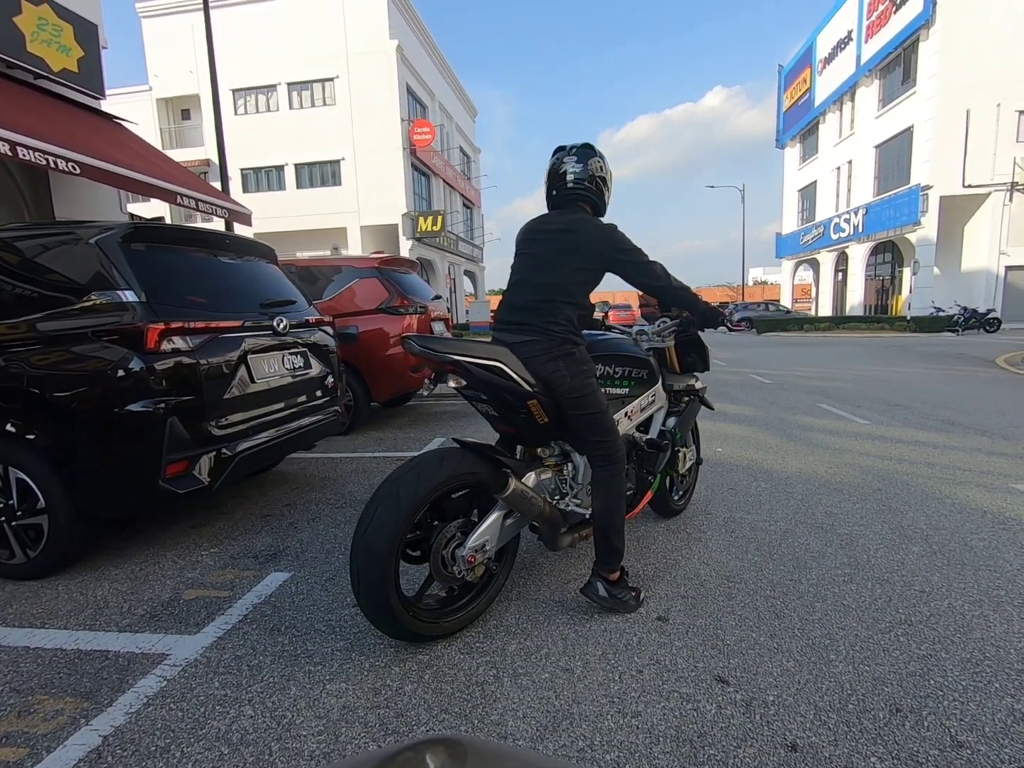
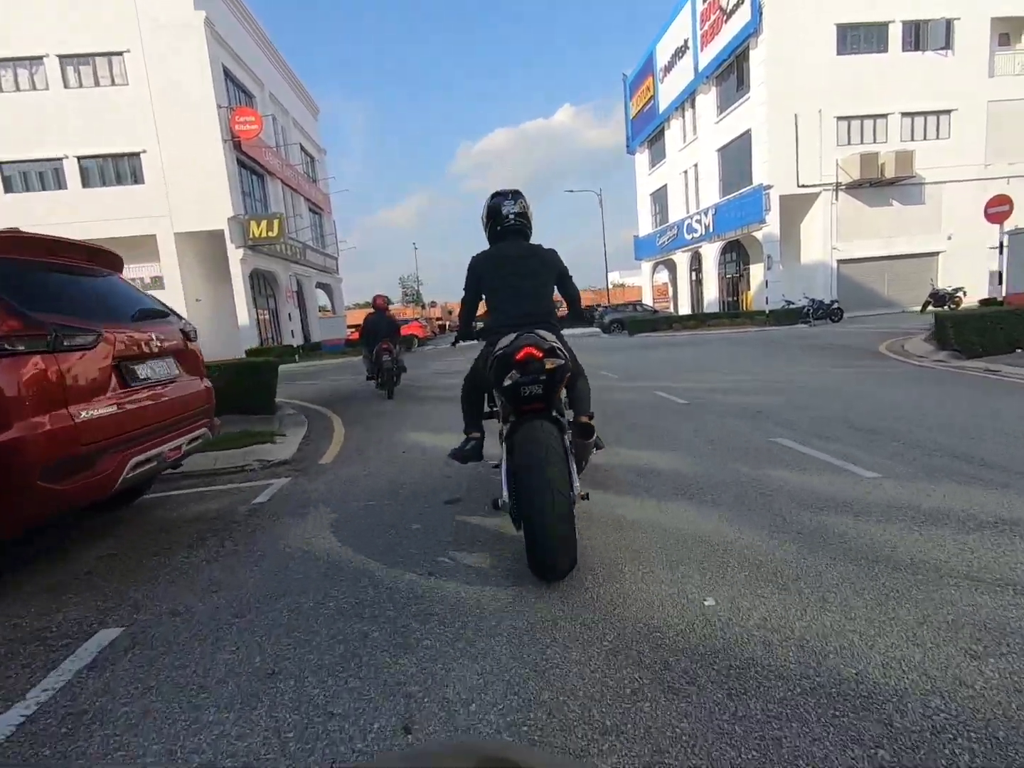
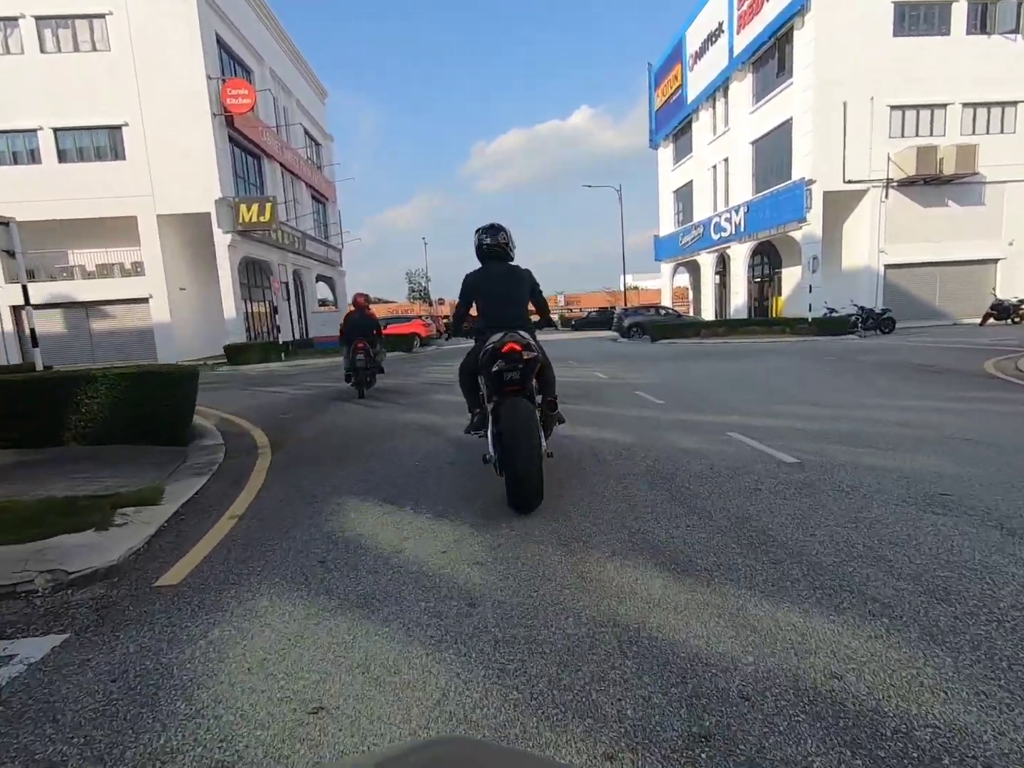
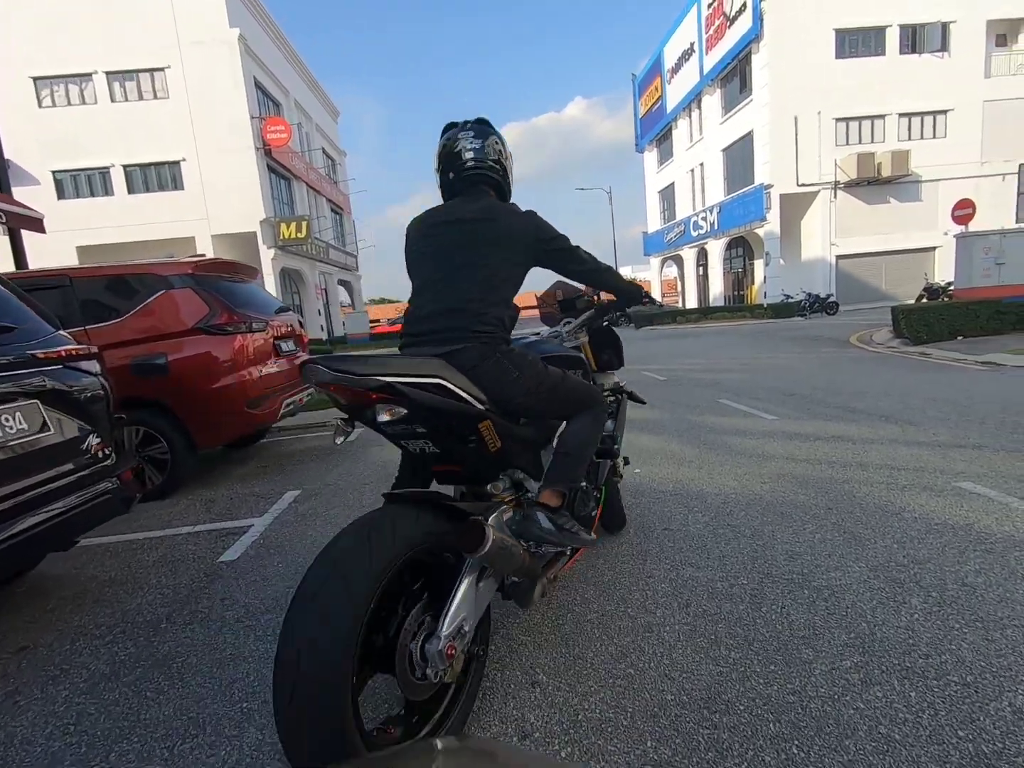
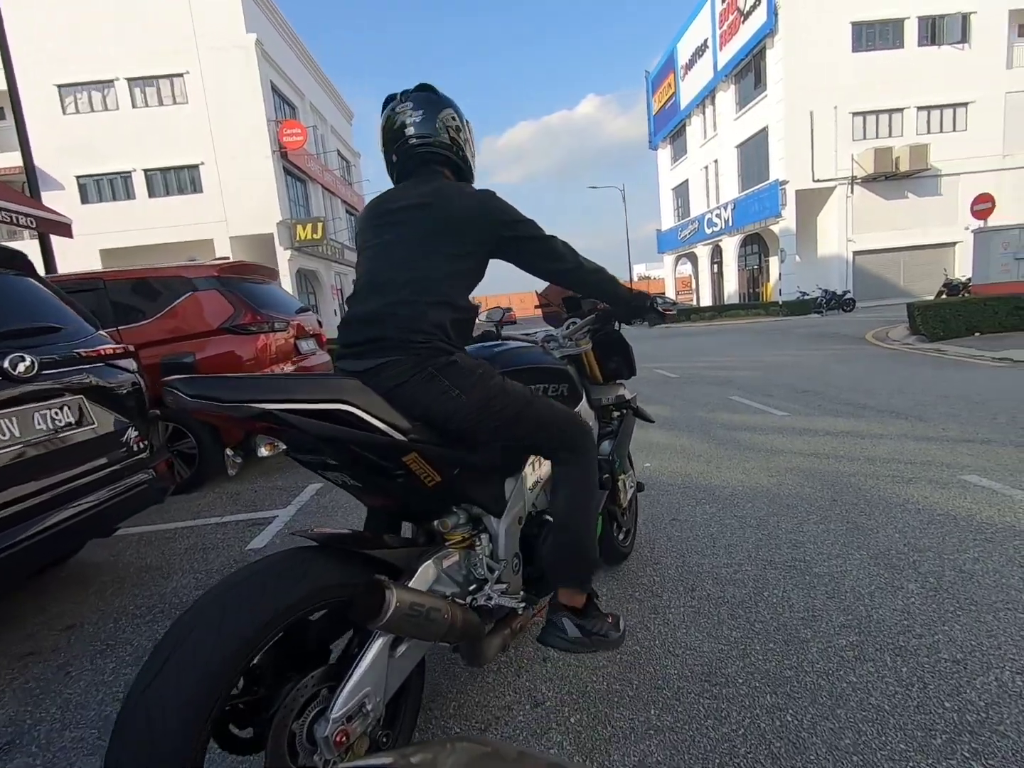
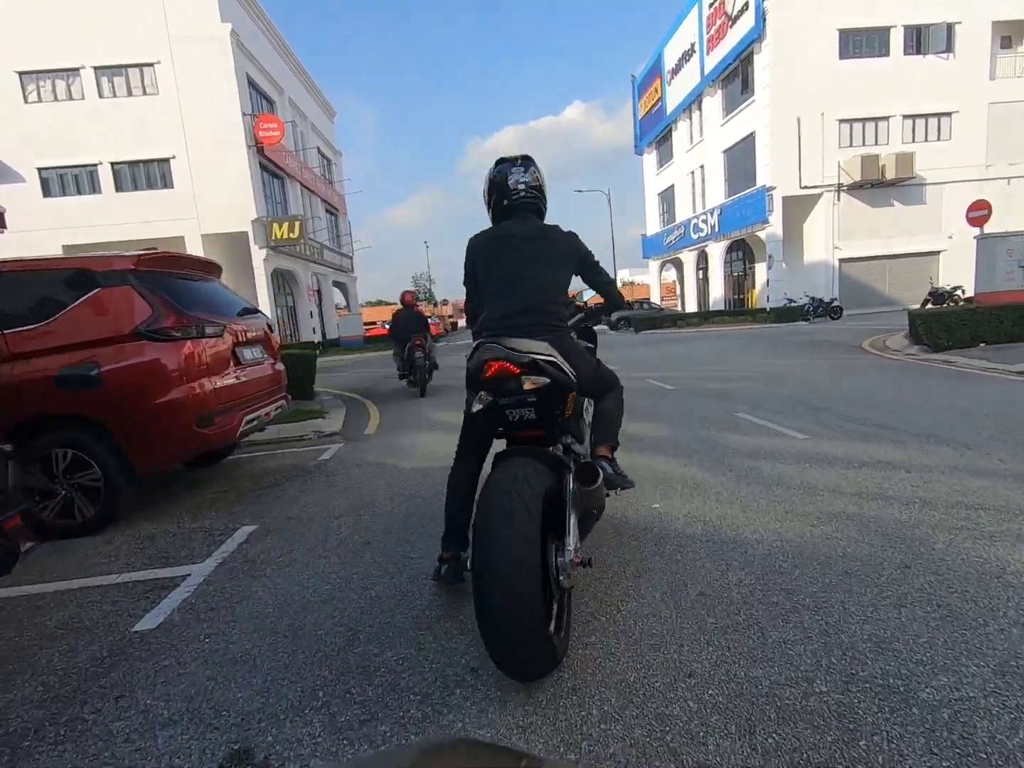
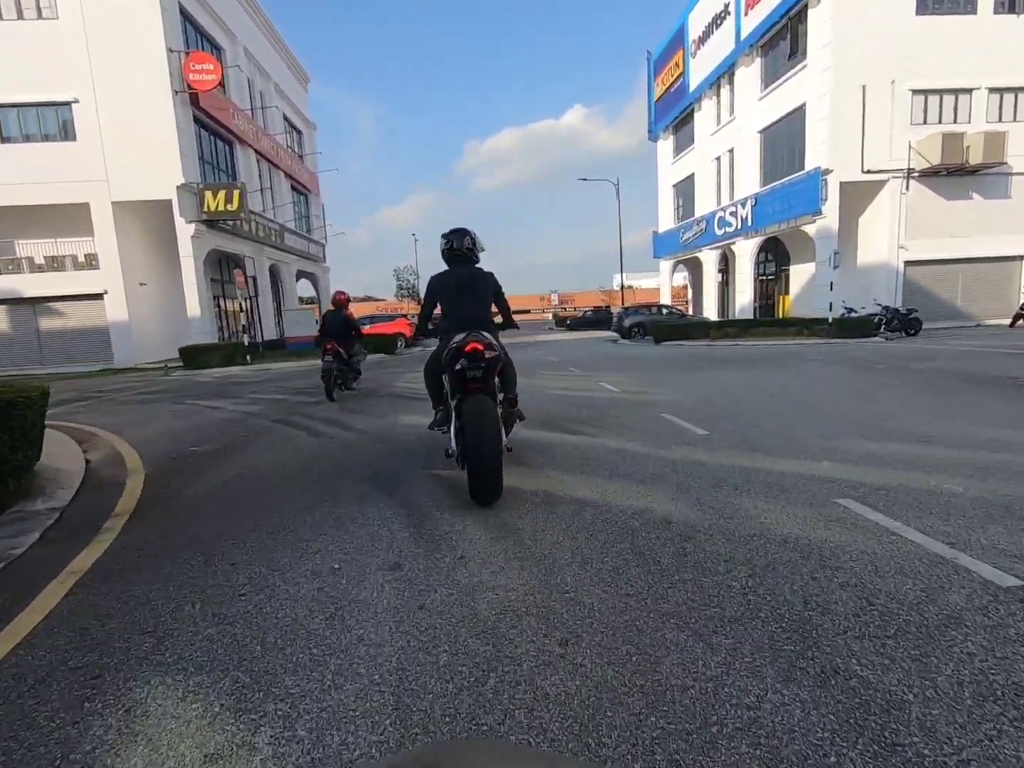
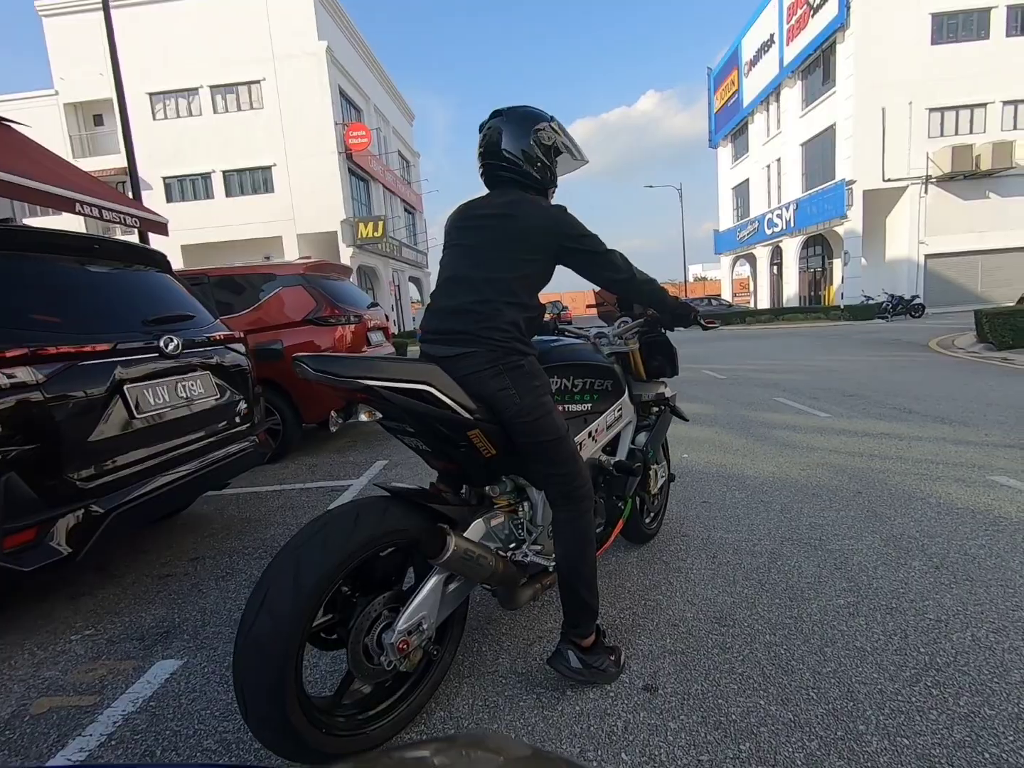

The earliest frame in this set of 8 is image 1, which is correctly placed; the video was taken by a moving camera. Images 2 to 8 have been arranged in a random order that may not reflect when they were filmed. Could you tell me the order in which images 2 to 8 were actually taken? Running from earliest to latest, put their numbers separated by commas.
8, 5, 4, 6, 2, 3, 7
